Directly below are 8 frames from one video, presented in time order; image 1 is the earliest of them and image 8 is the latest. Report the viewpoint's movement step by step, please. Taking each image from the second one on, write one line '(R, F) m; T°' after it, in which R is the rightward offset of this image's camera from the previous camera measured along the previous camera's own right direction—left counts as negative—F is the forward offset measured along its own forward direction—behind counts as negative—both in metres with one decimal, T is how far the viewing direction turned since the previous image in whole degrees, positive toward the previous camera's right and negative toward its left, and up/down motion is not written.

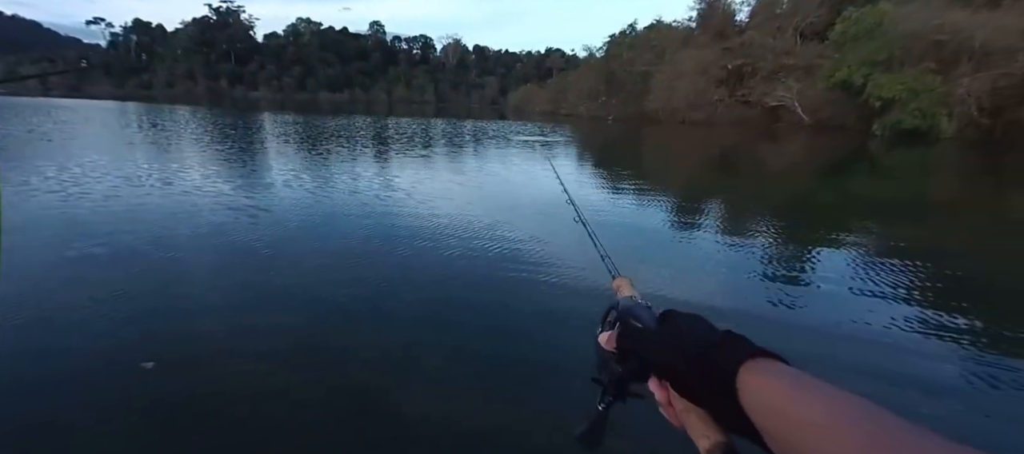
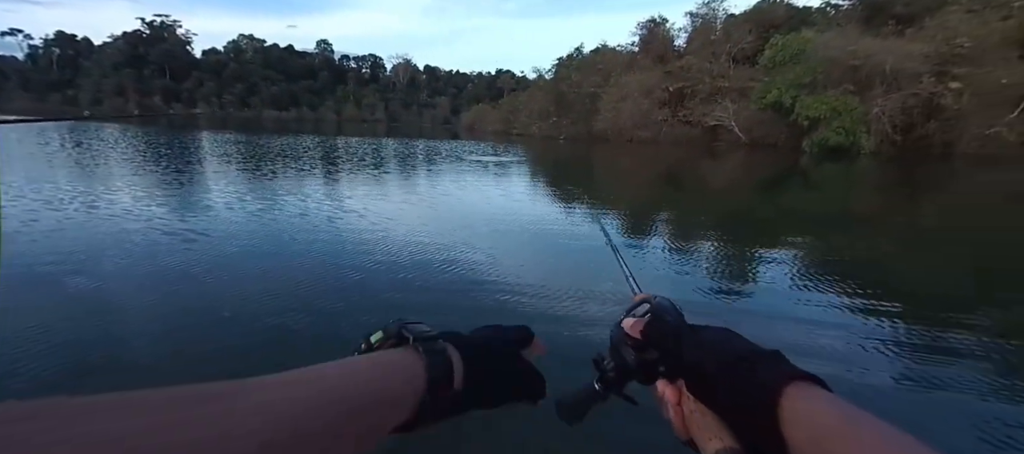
(-0.2, -0.3) m; +5°
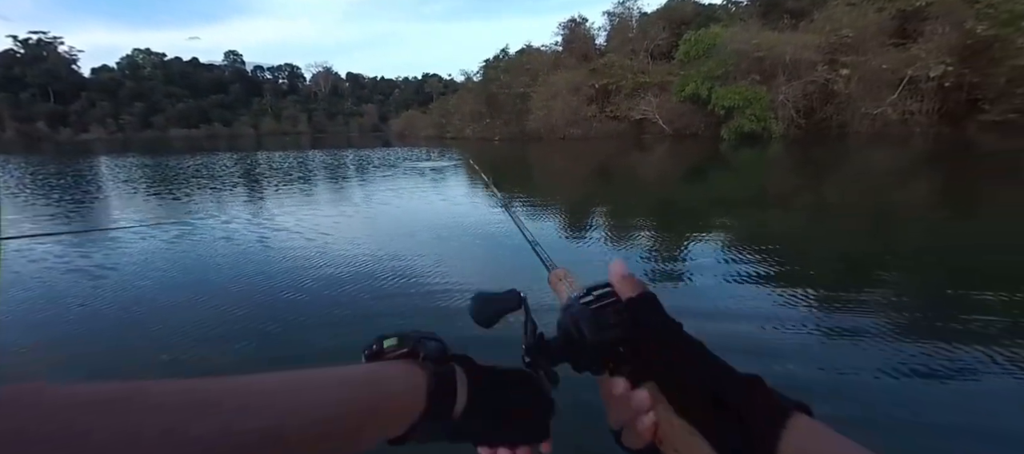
(-0.4, -0.3) m; +7°
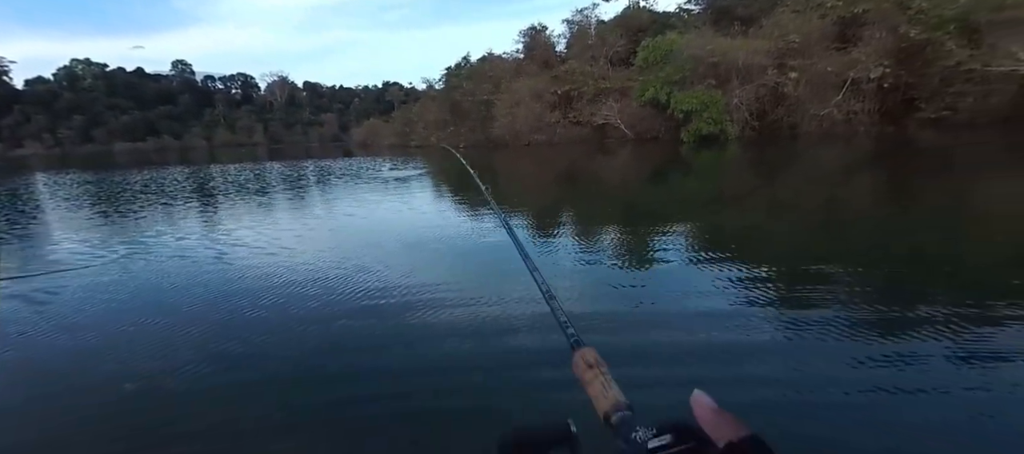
(-0.2, -0.1) m; +4°
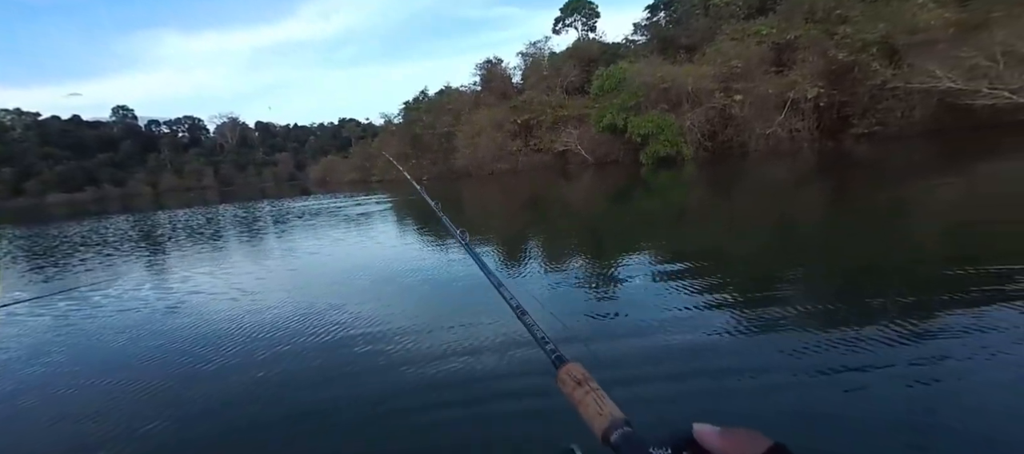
(-0.3, -0.1) m; +5°
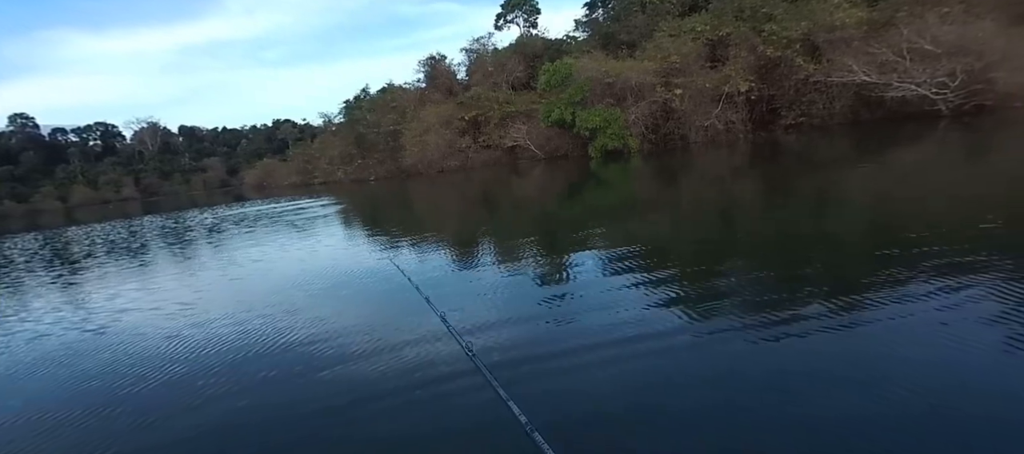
(-0.4, +0.1) m; +6°
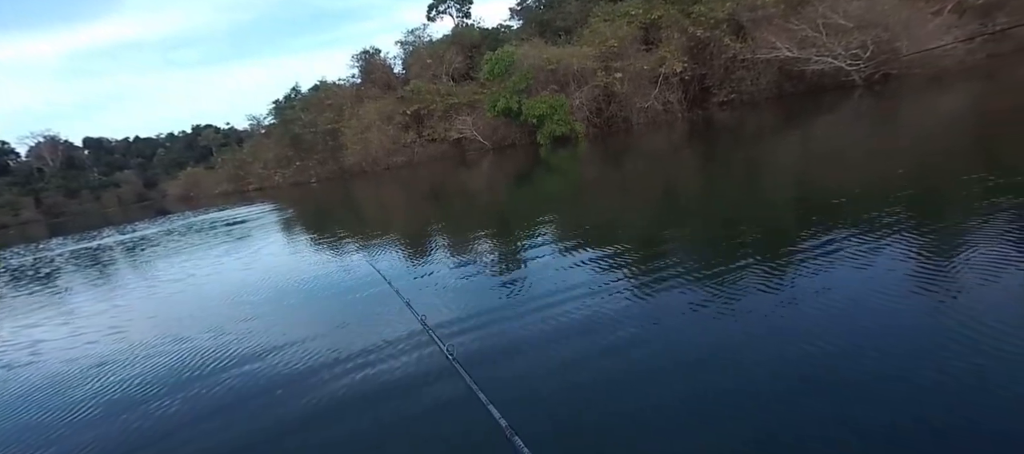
(-0.5, +0.2) m; +7°
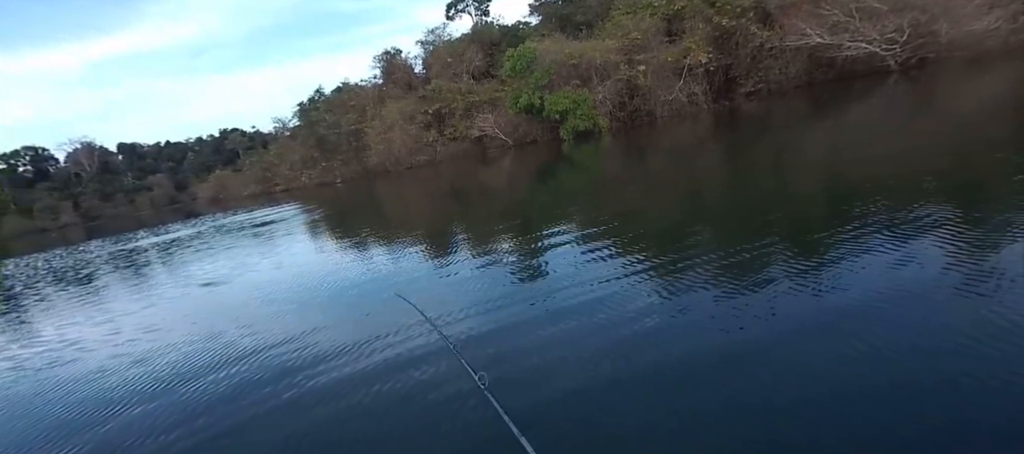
(+0.1, +0.1) m; -3°
